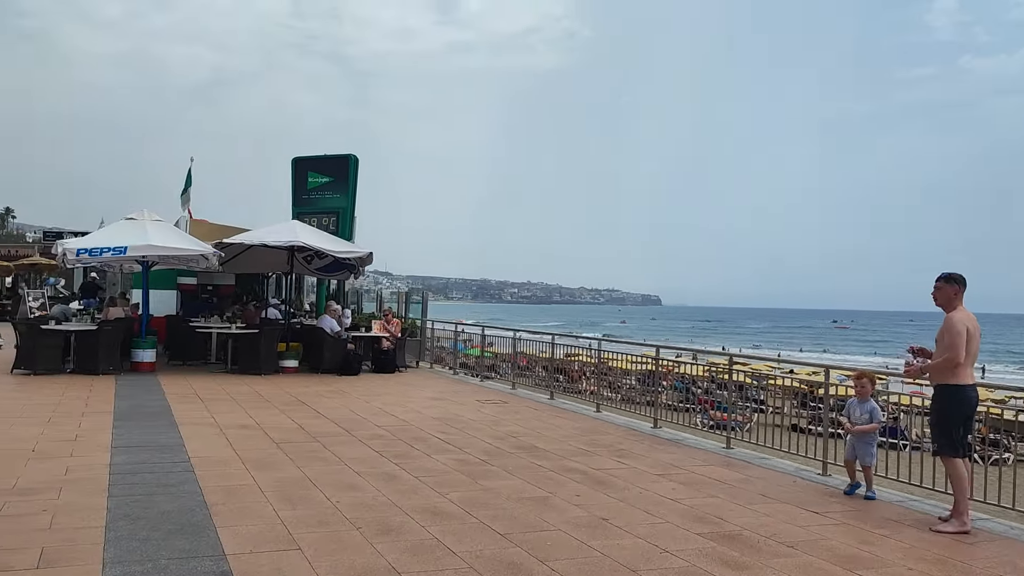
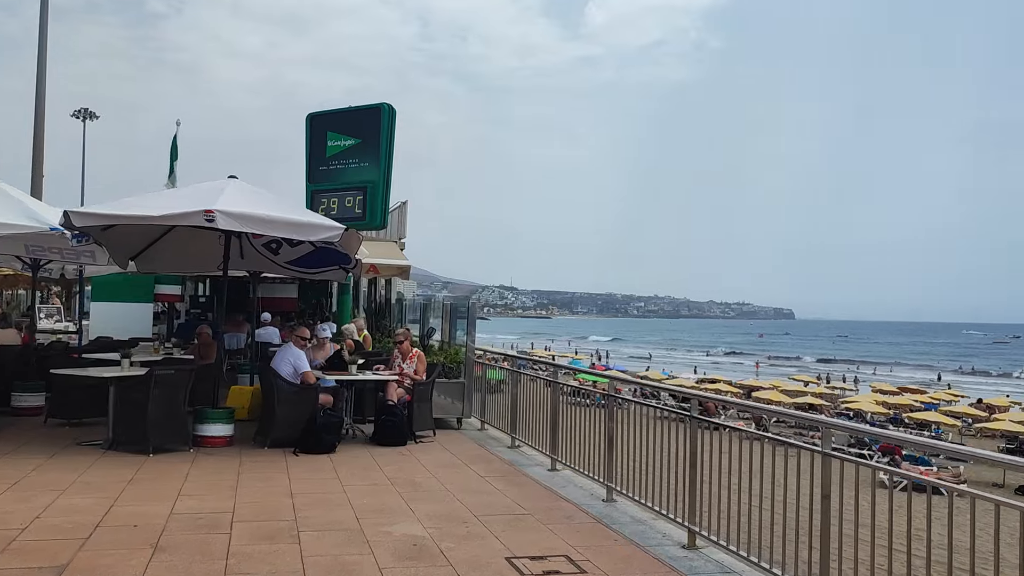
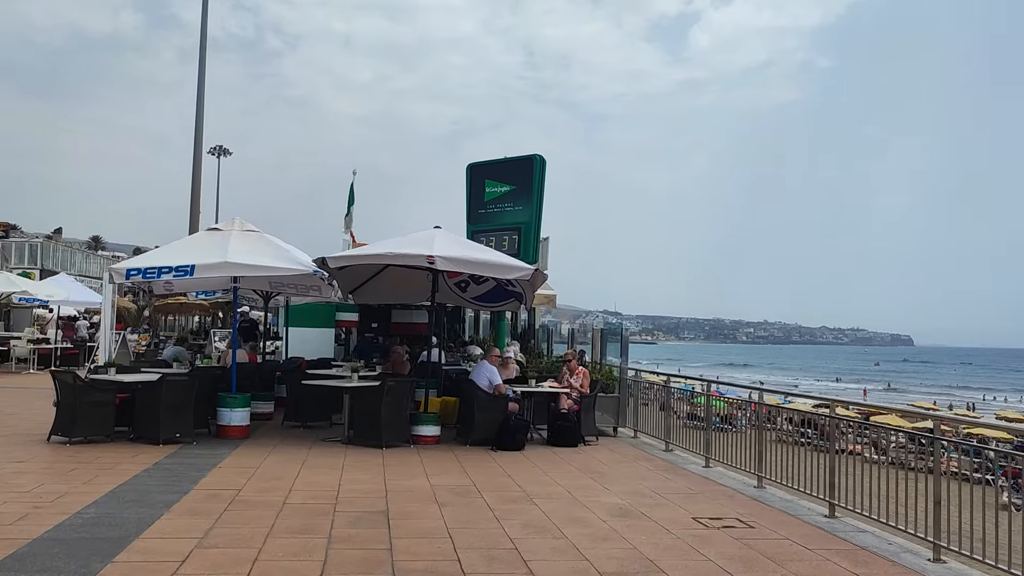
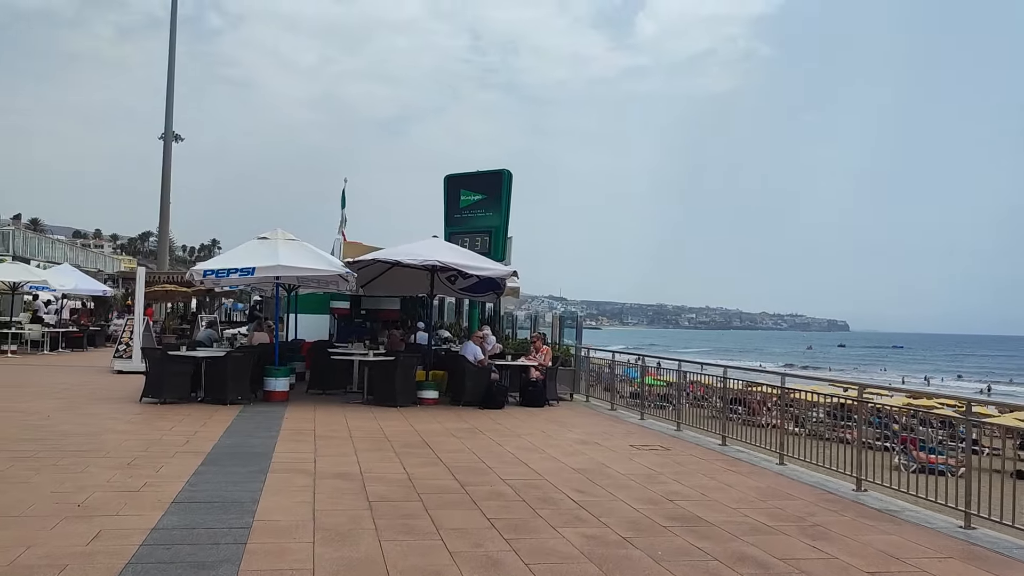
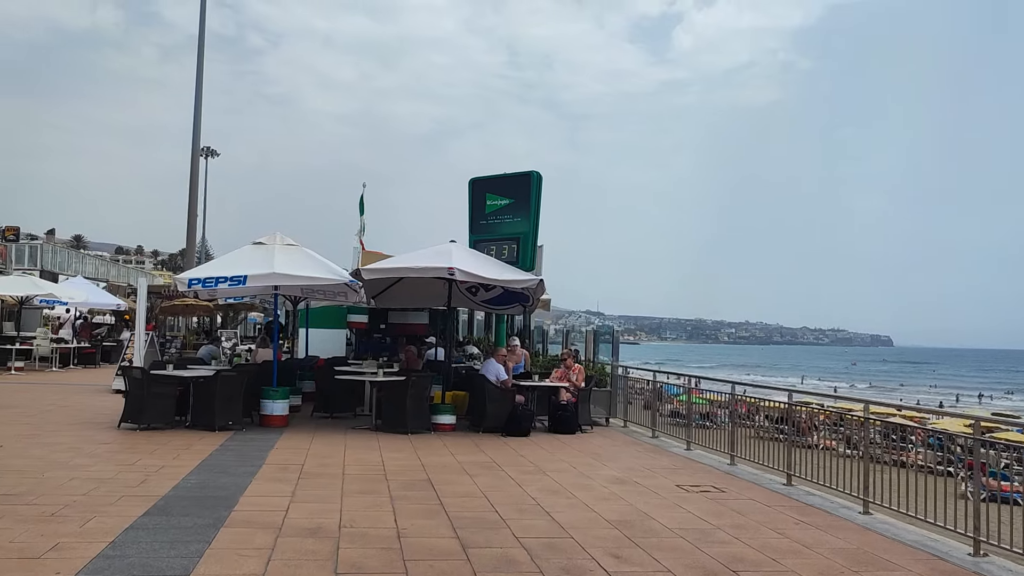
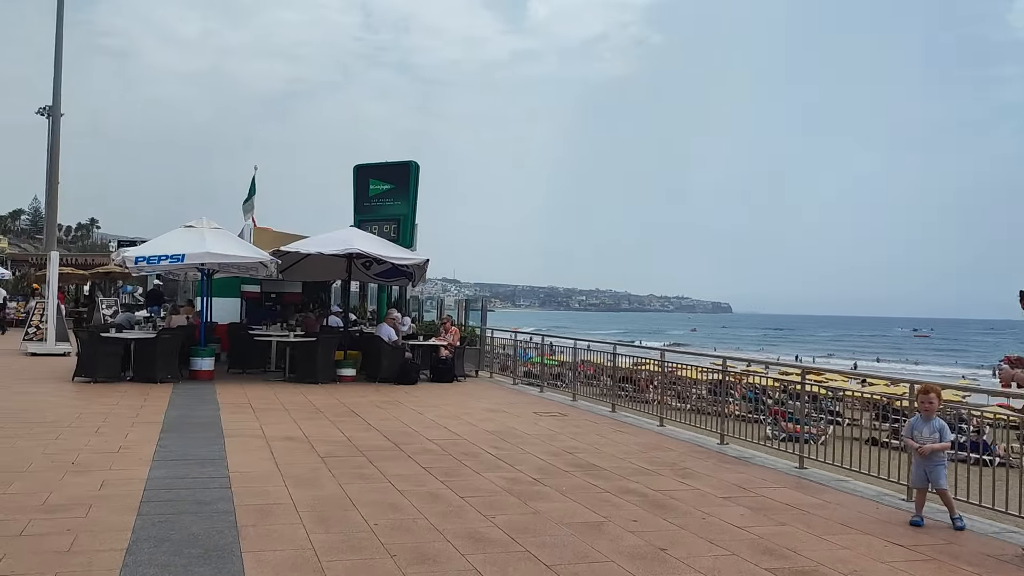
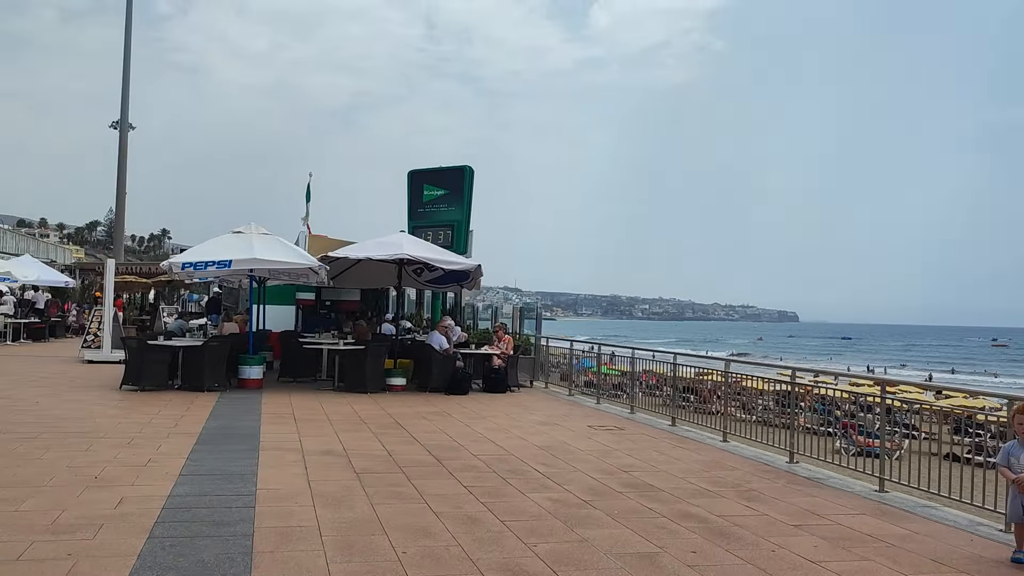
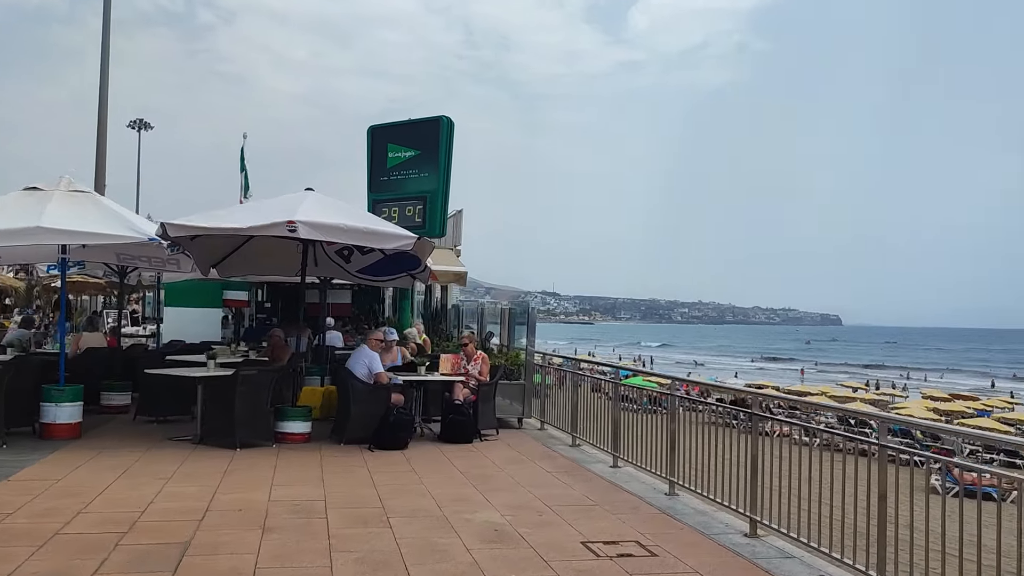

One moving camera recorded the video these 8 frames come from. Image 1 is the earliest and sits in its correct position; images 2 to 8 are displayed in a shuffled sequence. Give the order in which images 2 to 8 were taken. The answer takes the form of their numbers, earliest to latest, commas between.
6, 7, 4, 5, 3, 8, 2
